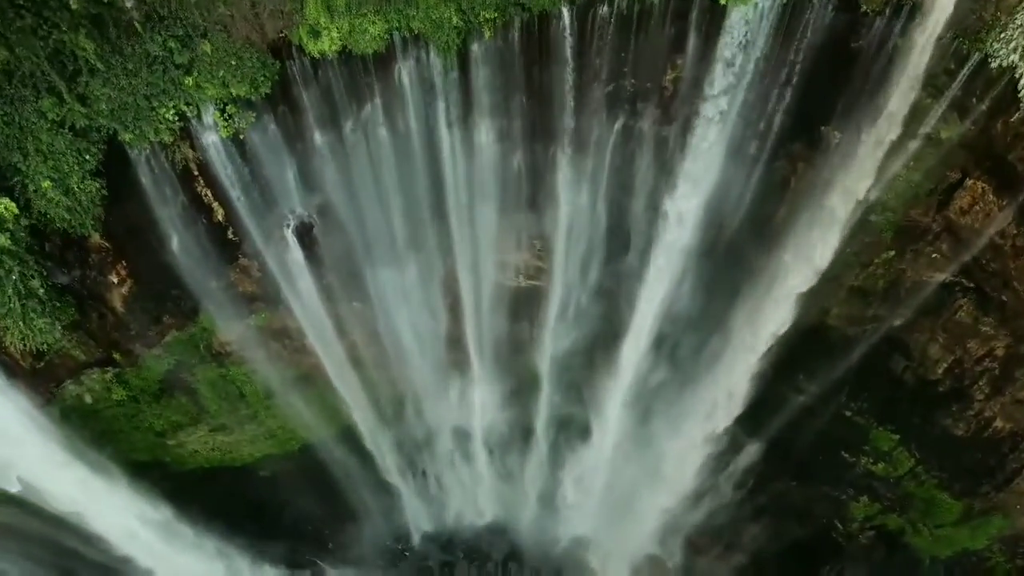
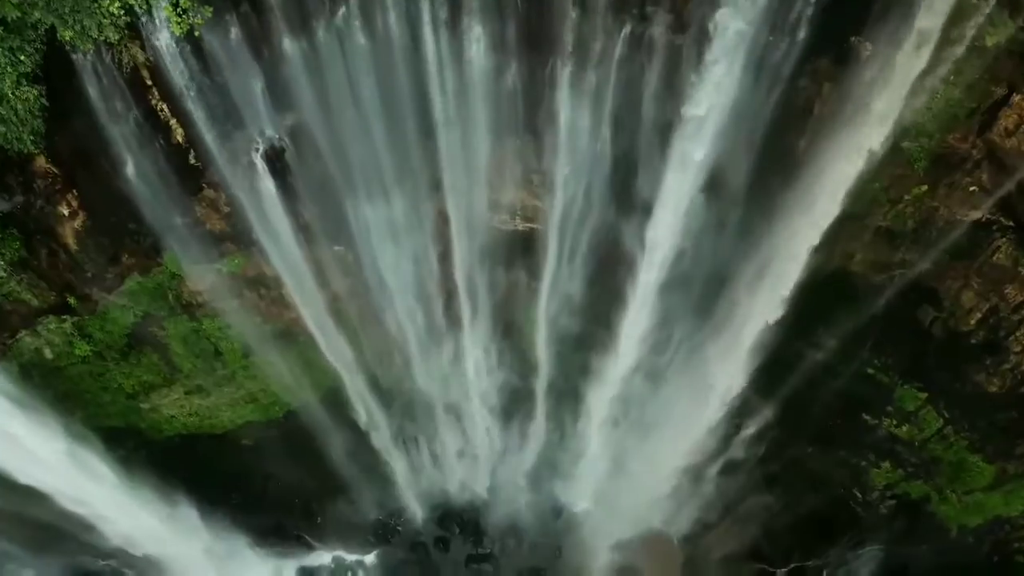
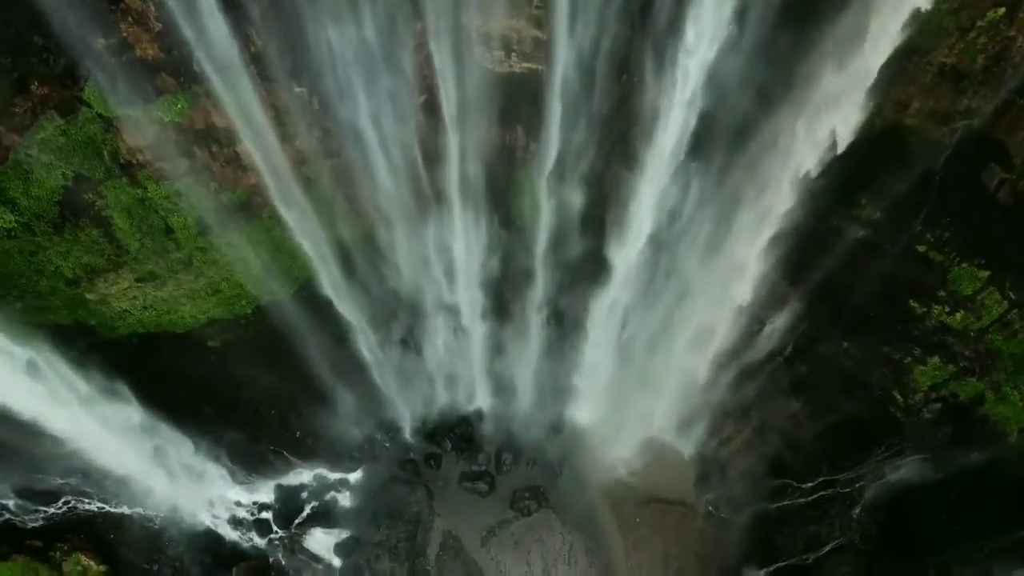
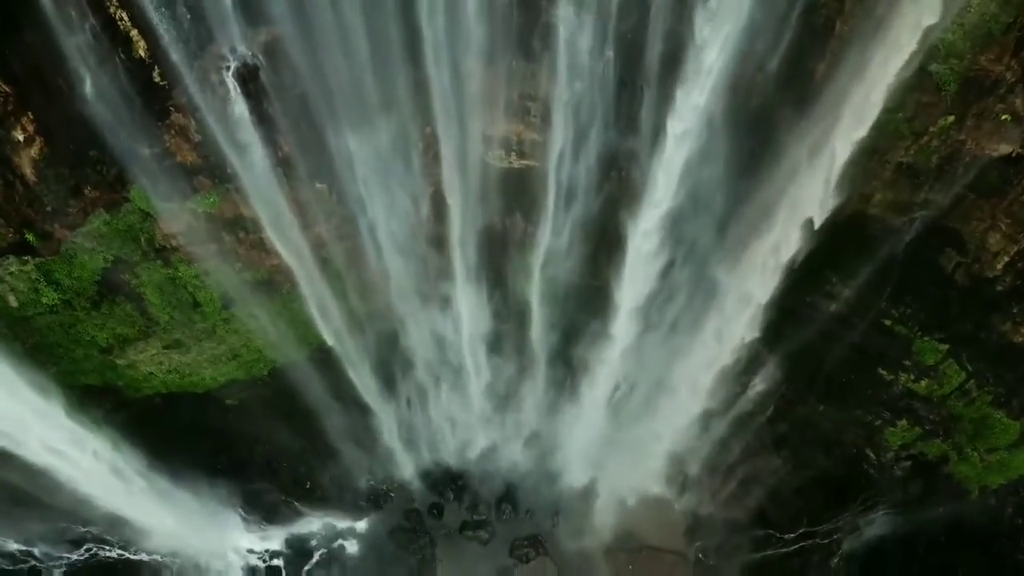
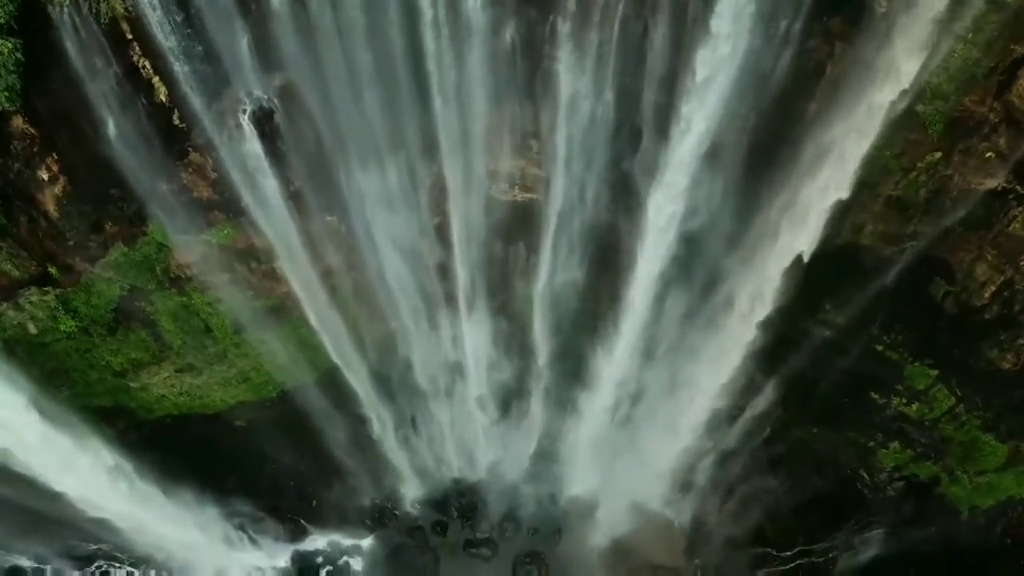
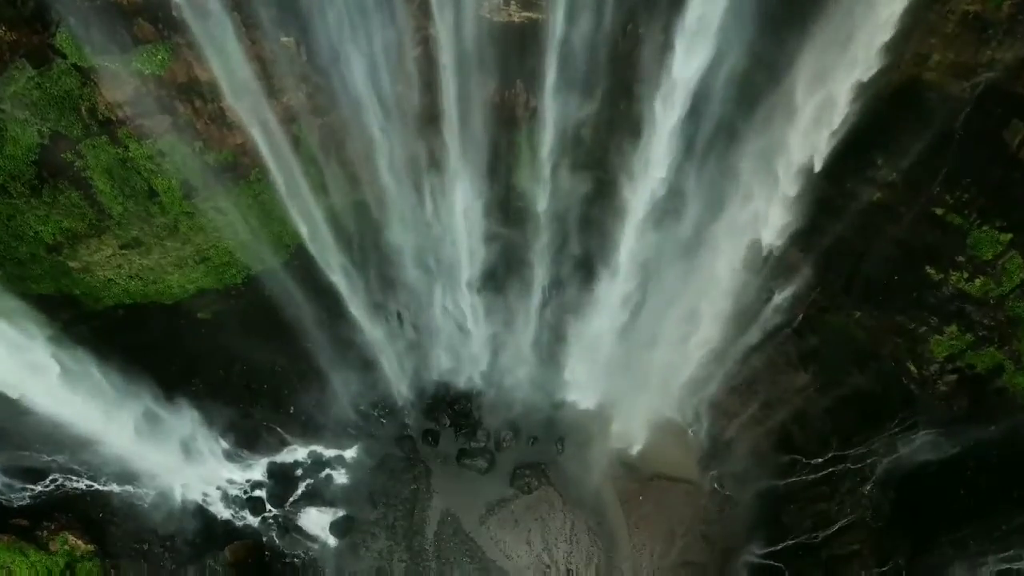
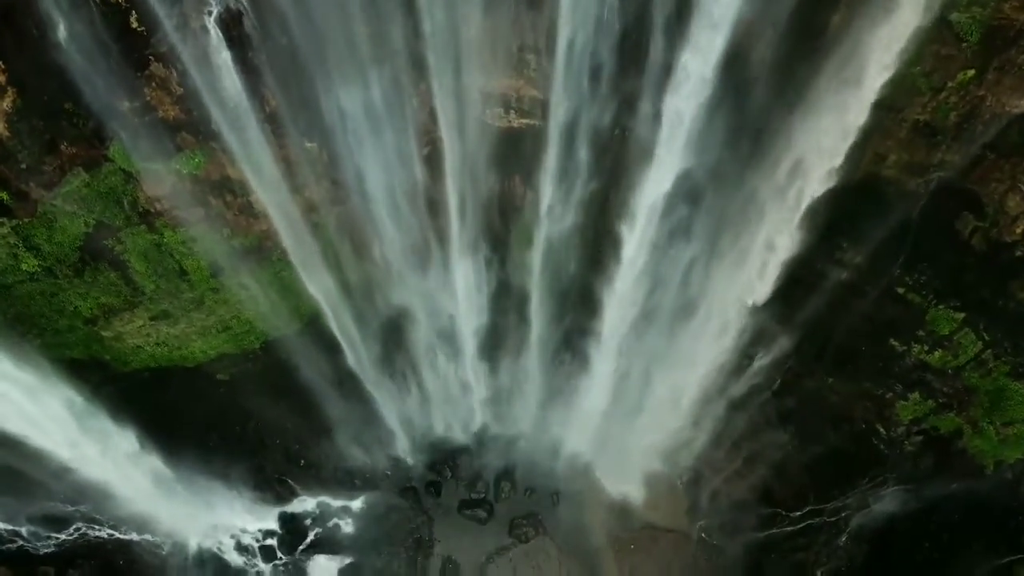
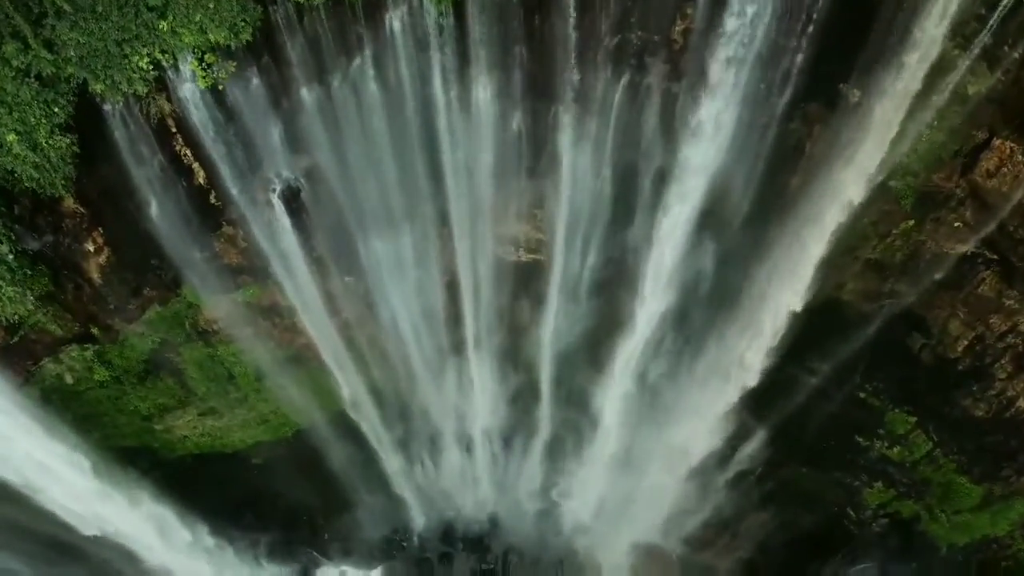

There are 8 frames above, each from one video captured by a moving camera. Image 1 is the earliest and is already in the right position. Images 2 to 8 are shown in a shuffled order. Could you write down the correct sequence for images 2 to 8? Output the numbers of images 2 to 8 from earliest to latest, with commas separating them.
8, 2, 5, 4, 7, 3, 6
